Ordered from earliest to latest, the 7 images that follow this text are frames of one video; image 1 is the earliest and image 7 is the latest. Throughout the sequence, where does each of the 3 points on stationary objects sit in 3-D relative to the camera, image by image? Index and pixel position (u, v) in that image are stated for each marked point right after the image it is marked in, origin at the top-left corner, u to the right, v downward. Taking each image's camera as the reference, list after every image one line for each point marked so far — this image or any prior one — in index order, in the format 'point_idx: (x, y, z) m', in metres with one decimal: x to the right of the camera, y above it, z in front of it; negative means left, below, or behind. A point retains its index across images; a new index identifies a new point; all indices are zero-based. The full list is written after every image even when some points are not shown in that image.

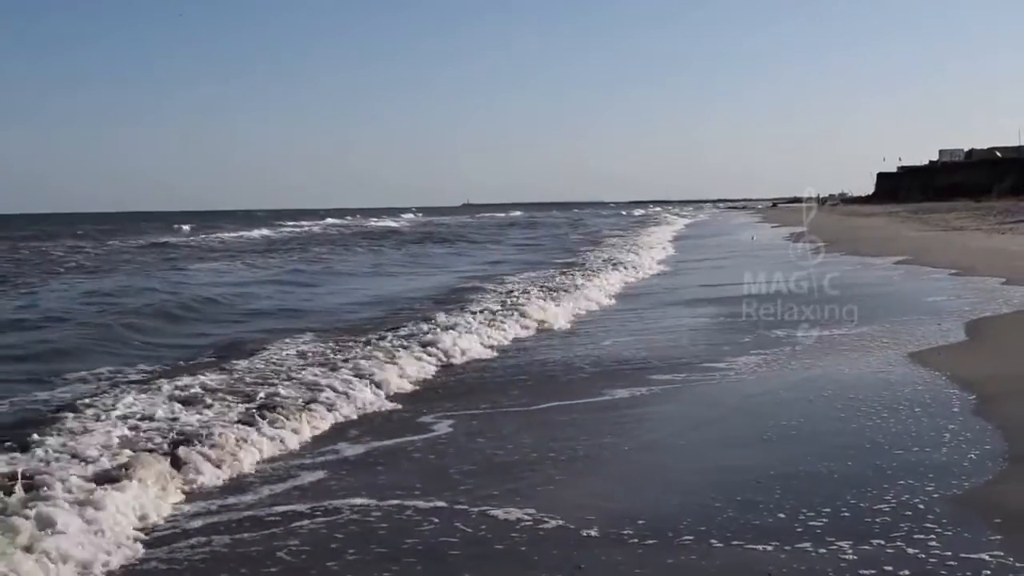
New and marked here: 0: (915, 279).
0: (+6.4, +0.2, +13.9) m
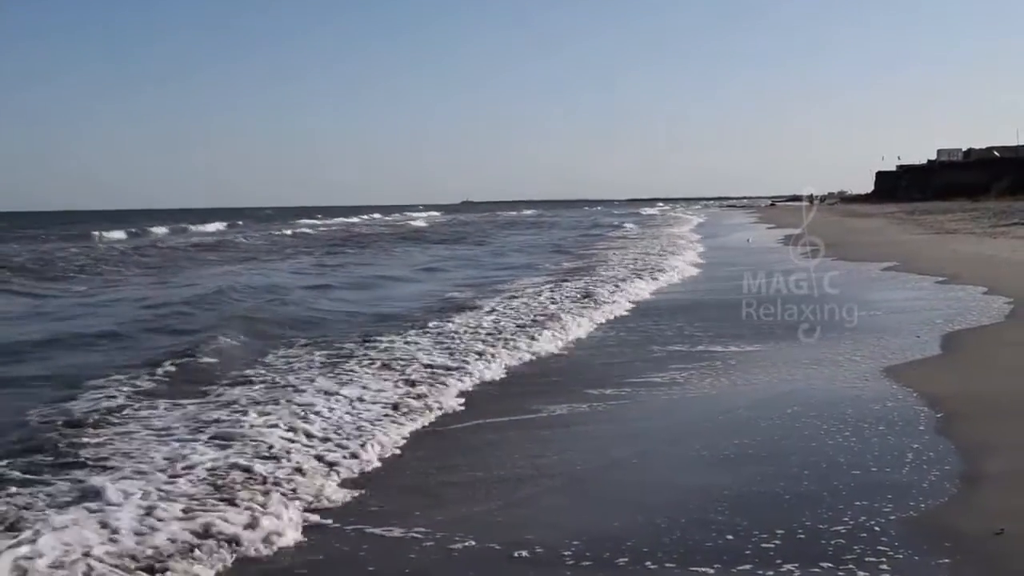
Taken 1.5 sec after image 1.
0: (+6.2, 0.0, +14.0) m
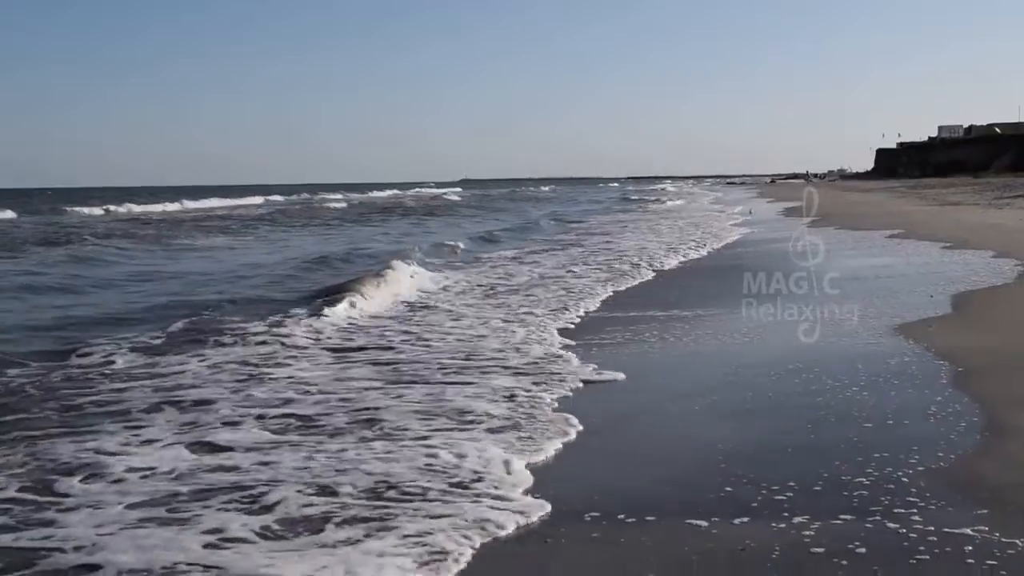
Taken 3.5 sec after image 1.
0: (+6.2, +0.6, +13.7) m
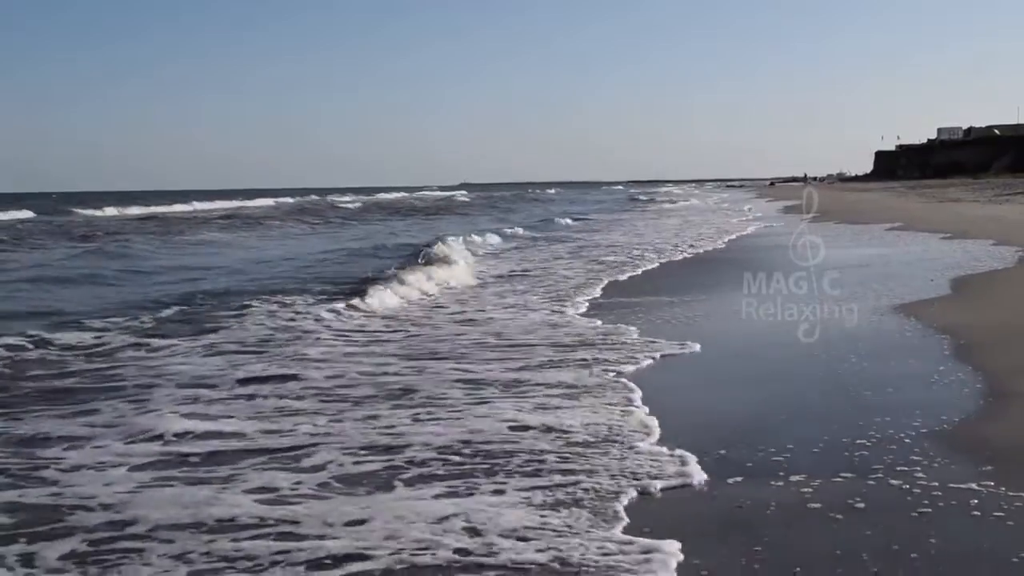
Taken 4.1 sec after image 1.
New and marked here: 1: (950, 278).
0: (+6.2, +0.7, +13.7) m
1: (+4.9, +0.1, +9.9) m
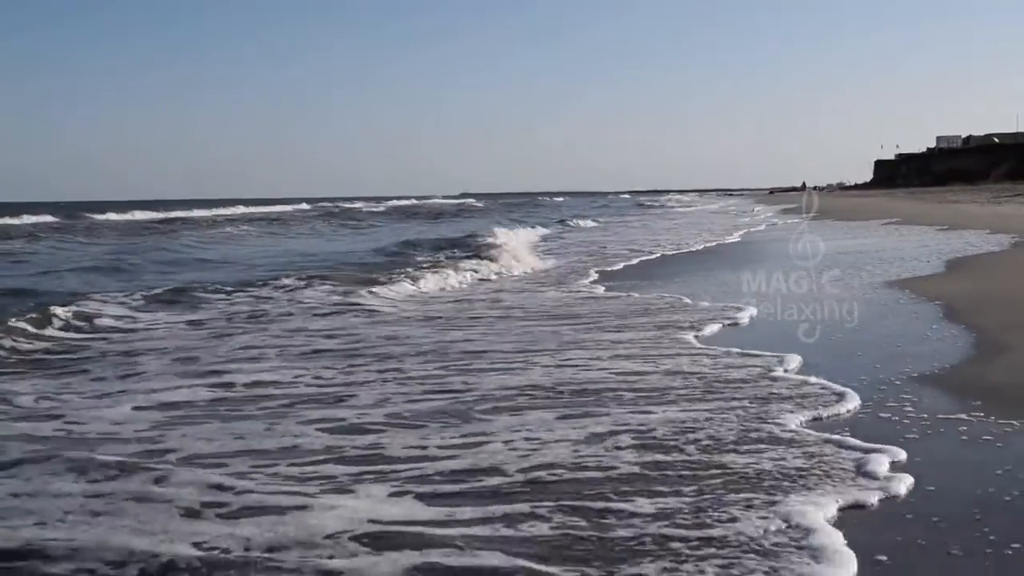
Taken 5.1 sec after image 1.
0: (+6.3, +0.9, +14.1) m
1: (+5.1, +0.3, +10.3) m
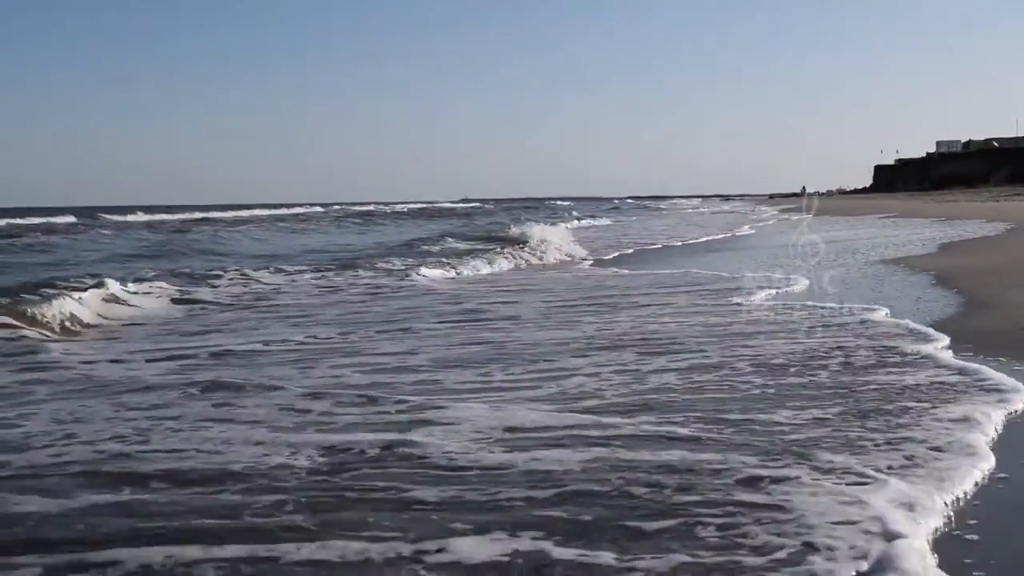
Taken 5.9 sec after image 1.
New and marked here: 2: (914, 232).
0: (+6.5, +1.0, +14.5) m
1: (+5.2, +0.5, +10.7) m
2: (+6.0, +0.8, +13.0) m
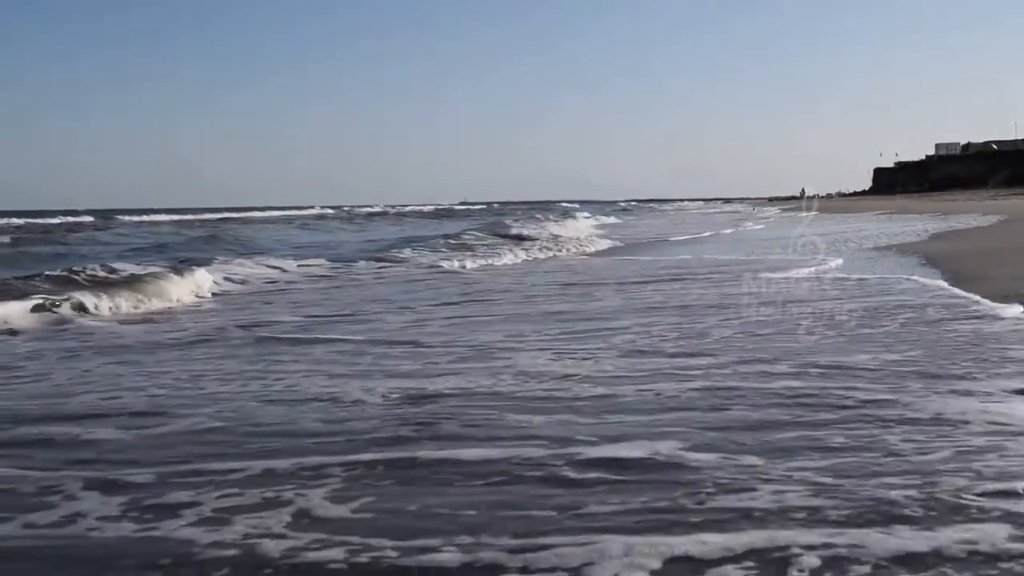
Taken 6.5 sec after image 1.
0: (+6.6, +1.1, +14.9) m
1: (+5.4, +0.6, +11.1) m
2: (+6.1, +0.9, +13.4) m
